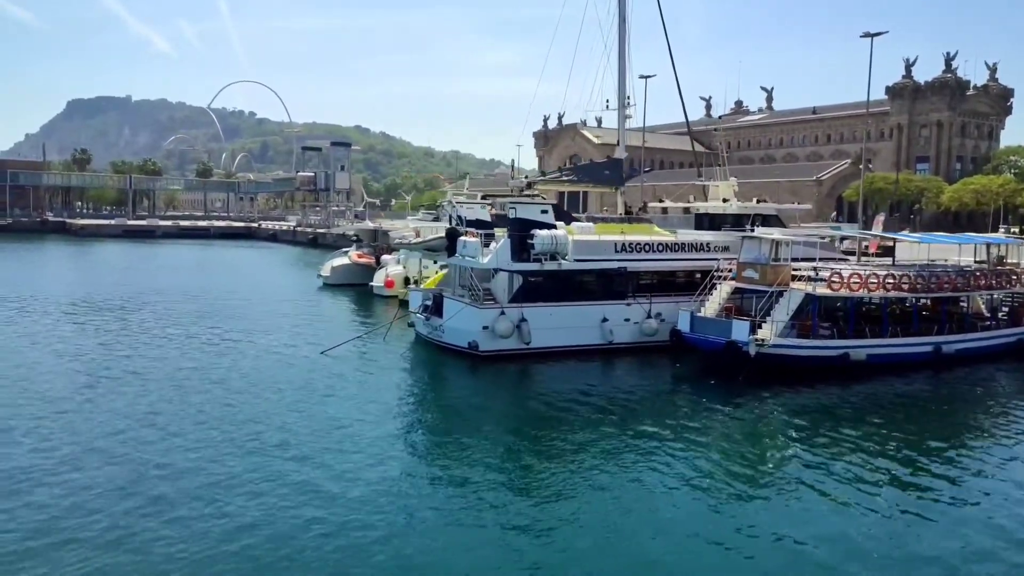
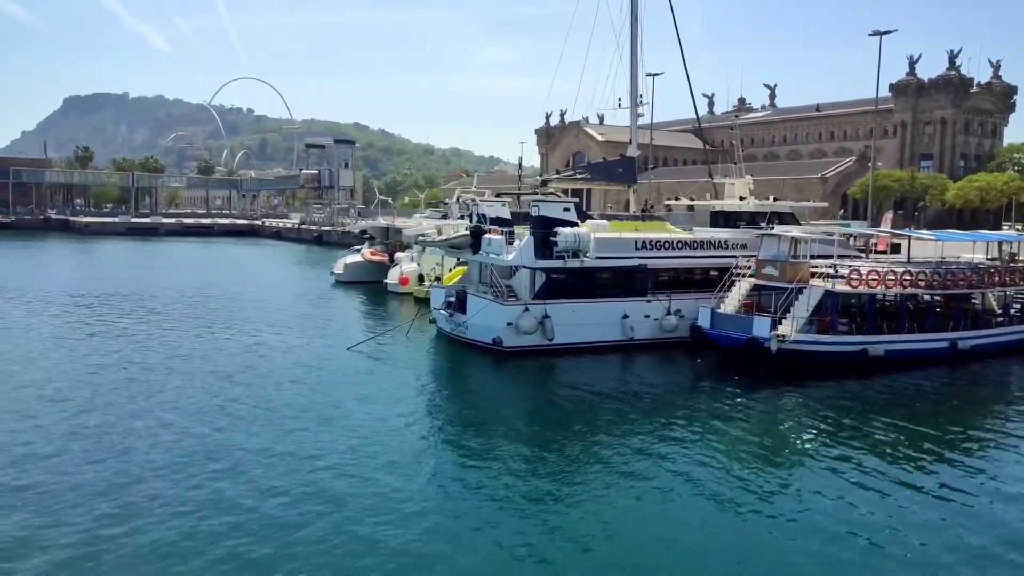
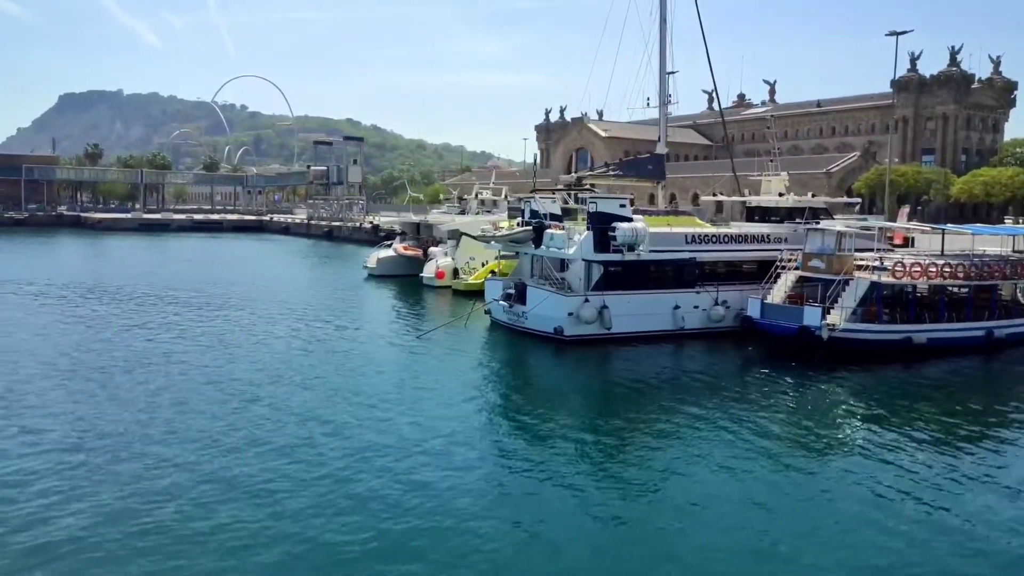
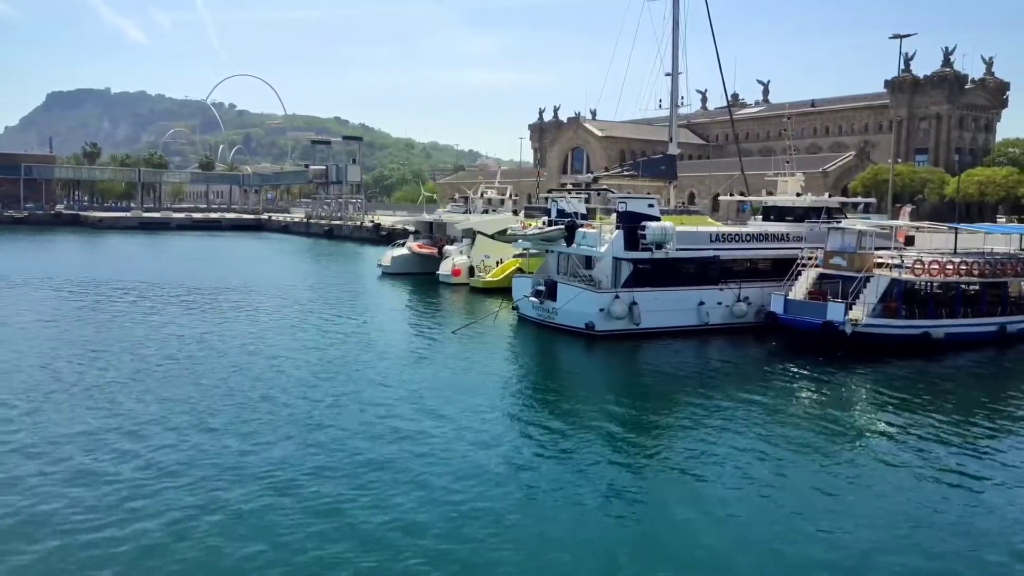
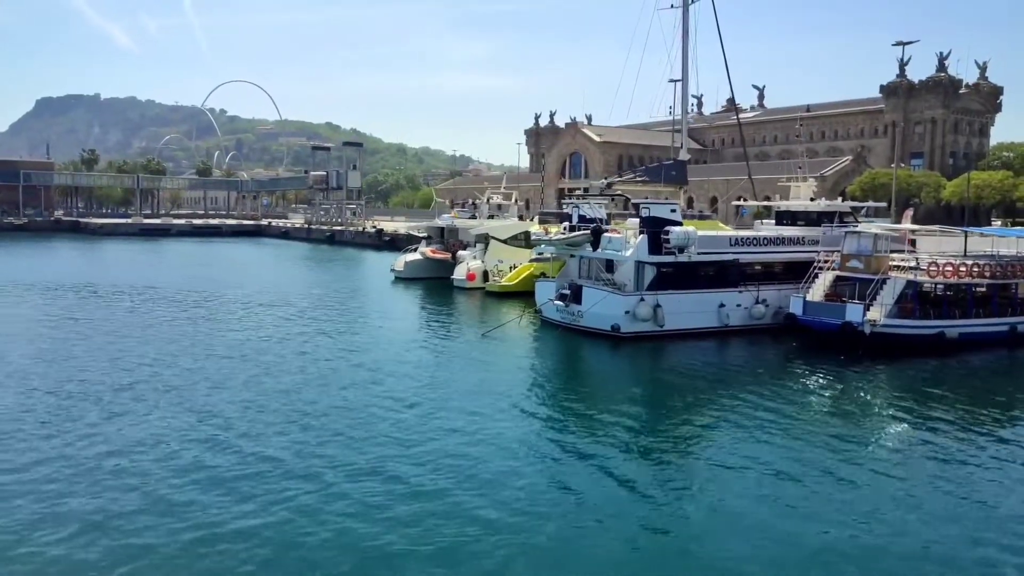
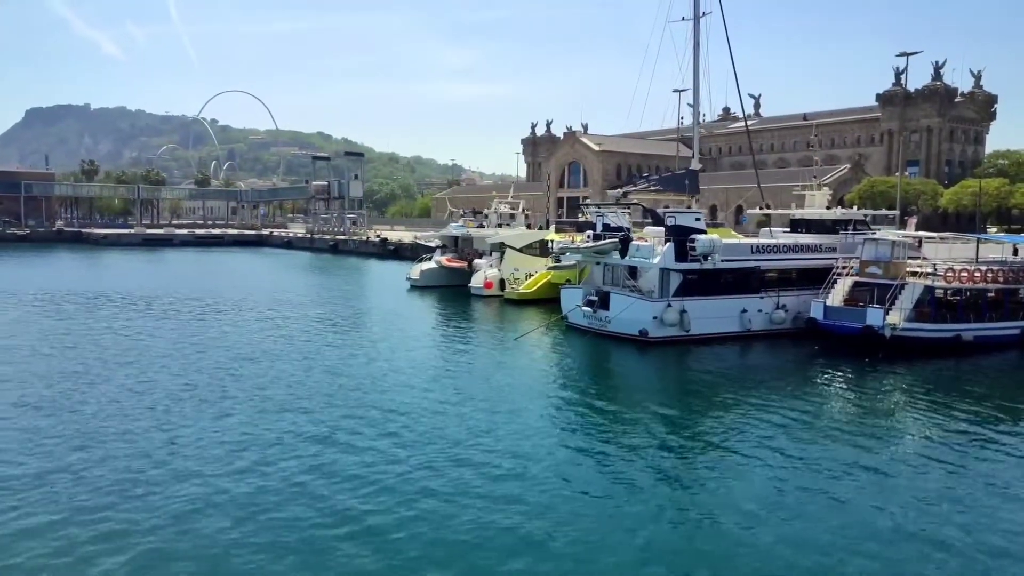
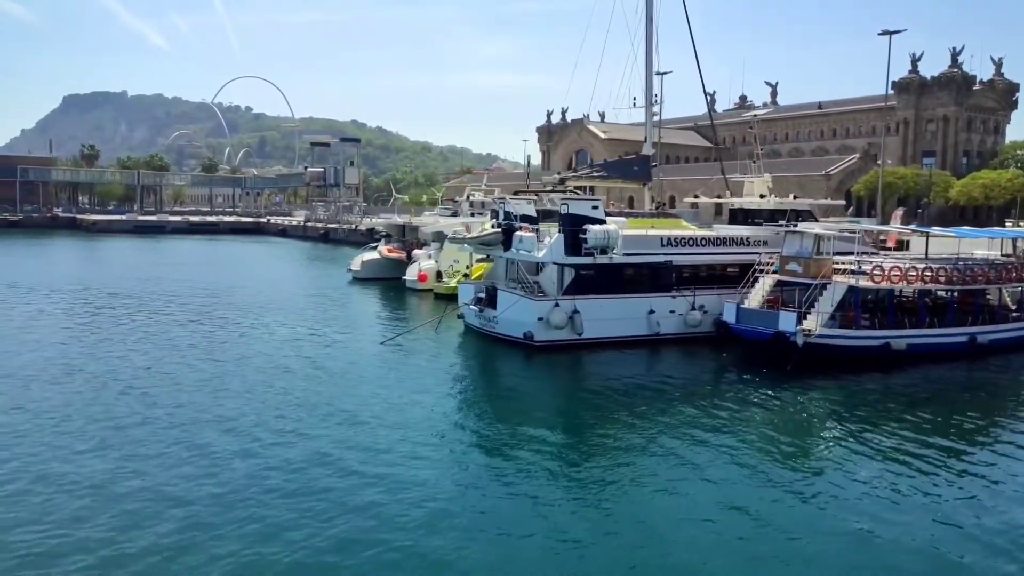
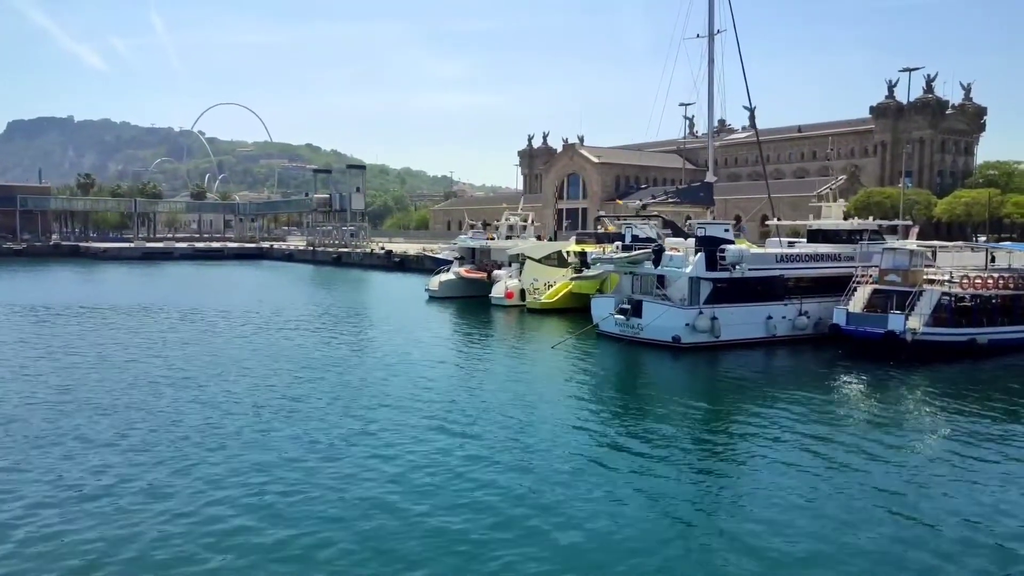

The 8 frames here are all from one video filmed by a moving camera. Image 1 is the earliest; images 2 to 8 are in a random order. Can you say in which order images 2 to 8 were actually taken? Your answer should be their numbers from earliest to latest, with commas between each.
2, 7, 3, 4, 5, 6, 8
